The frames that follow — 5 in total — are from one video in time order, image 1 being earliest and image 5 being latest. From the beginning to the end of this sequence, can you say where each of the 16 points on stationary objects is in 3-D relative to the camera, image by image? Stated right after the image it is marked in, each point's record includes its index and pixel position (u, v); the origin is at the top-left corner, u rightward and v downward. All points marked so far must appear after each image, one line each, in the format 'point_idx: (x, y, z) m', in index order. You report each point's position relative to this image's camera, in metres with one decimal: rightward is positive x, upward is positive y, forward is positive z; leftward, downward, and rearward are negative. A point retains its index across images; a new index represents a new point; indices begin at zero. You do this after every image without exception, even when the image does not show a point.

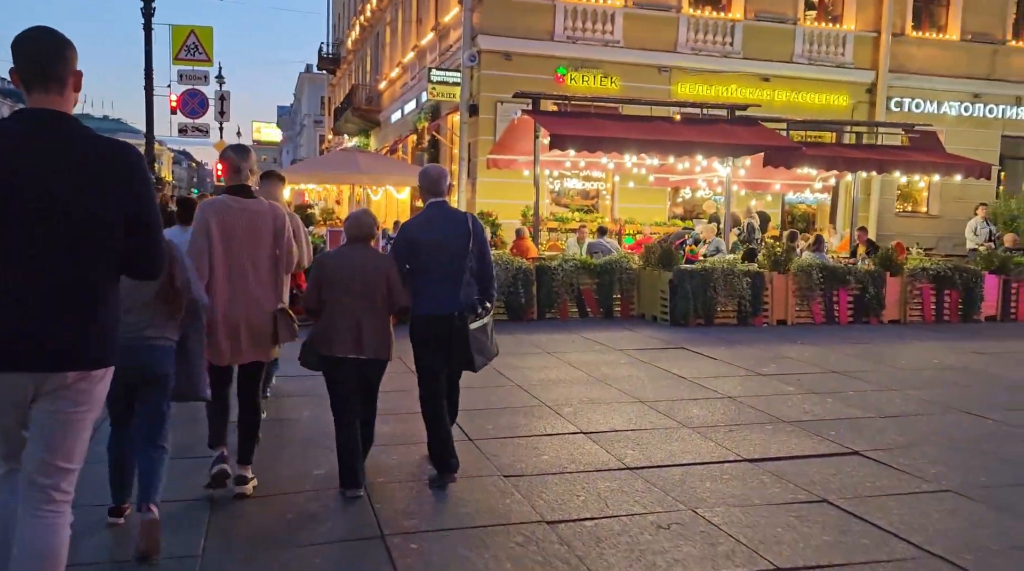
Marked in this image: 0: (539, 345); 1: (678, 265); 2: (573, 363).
0: (+0.3, -0.7, +10.8) m
1: (+2.1, +0.3, +12.4) m
2: (+0.6, -0.7, +9.2) m
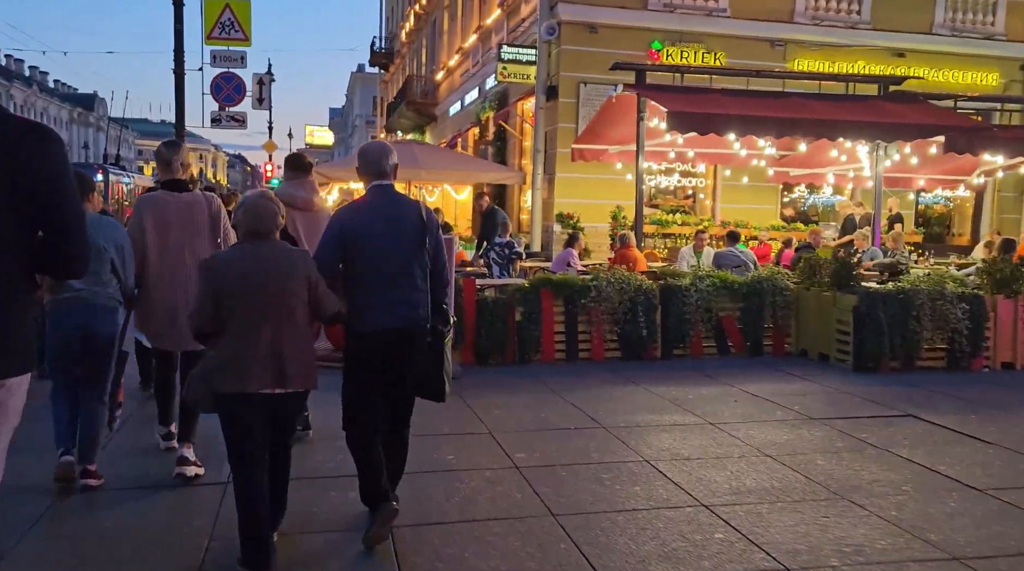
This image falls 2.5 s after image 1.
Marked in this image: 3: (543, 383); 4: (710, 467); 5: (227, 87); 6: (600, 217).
0: (+1.3, -0.9, +7.6) m
1: (+3.2, 0.0, +9.0) m
2: (+1.5, -1.0, +5.9) m
3: (+0.3, -0.9, +8.9) m
4: (+1.1, -1.0, +5.5) m
5: (-5.6, +3.9, +19.1) m
6: (+1.7, +1.3, +18.8) m
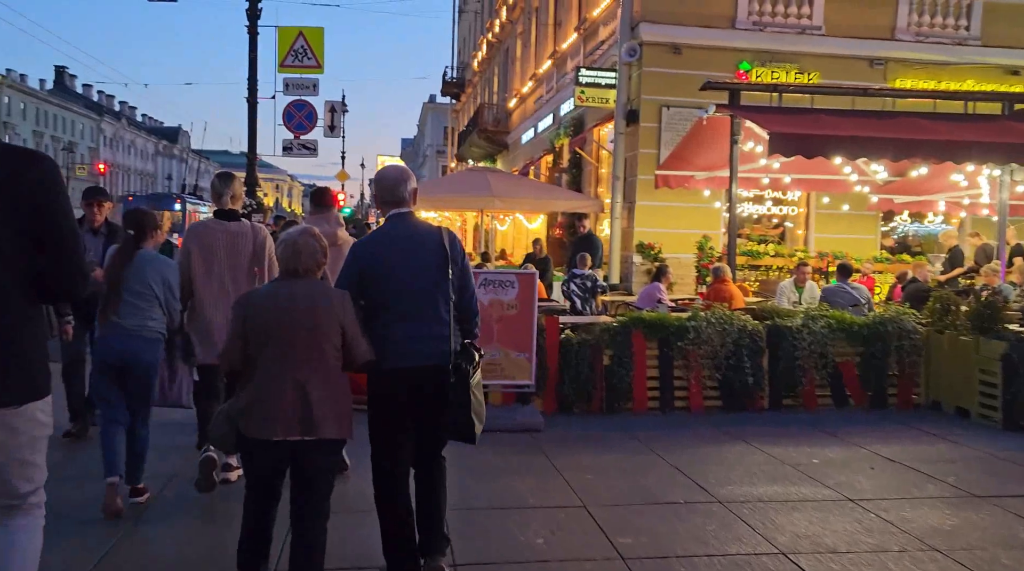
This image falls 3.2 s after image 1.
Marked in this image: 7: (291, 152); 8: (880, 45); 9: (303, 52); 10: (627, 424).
0: (+1.9, -1.2, +6.4) m
1: (+4.0, -0.3, +7.8) m
2: (+2.0, -1.2, +4.8) m
3: (+1.0, -1.2, +7.8) m
4: (+1.6, -1.3, +4.4) m
5: (-4.1, +3.3, +18.5) m
6: (+3.1, +0.7, +17.6) m
7: (-4.5, +2.7, +19.8) m
8: (+6.5, +4.2, +17.1) m
9: (-3.7, +4.1, +16.9) m
10: (+1.0, -1.2, +8.4) m
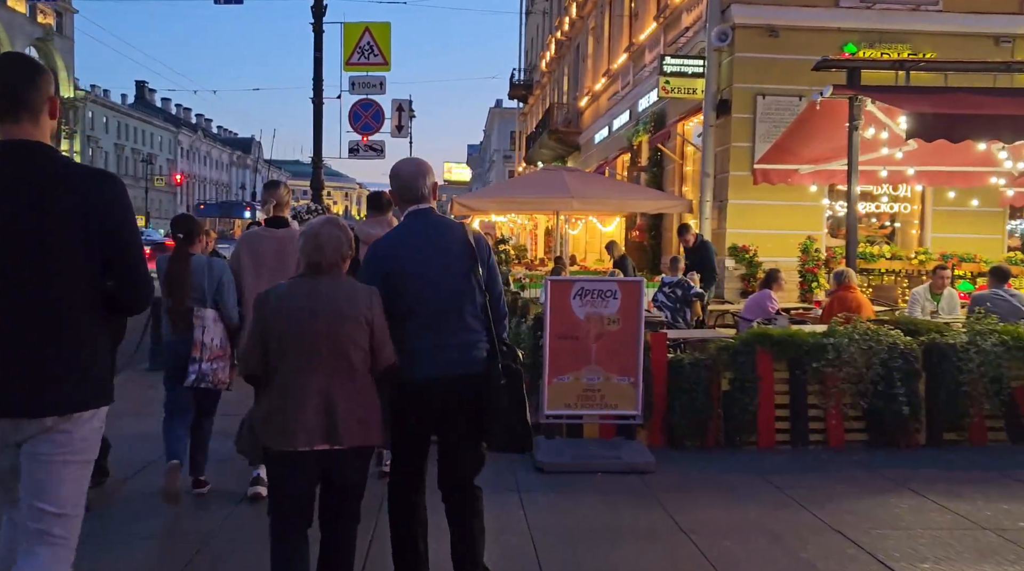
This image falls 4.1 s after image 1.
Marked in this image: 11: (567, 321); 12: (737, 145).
0: (+2.5, -1.3, +4.9) m
1: (+4.6, -0.4, +6.1) m
2: (+2.5, -1.3, +3.2) m
3: (+1.7, -1.3, +6.3) m
4: (+2.0, -1.3, +2.9) m
5: (-2.7, +3.1, +17.4) m
6: (+4.5, +0.6, +16.0) m
7: (-3.0, +2.5, +18.6) m
8: (+7.7, +4.1, +15.2) m
9: (-2.4, +4.0, +15.7) m
10: (+1.7, -1.3, +7.0) m
11: (+0.4, -0.3, +6.8) m
12: (+3.7, +2.3, +15.7) m
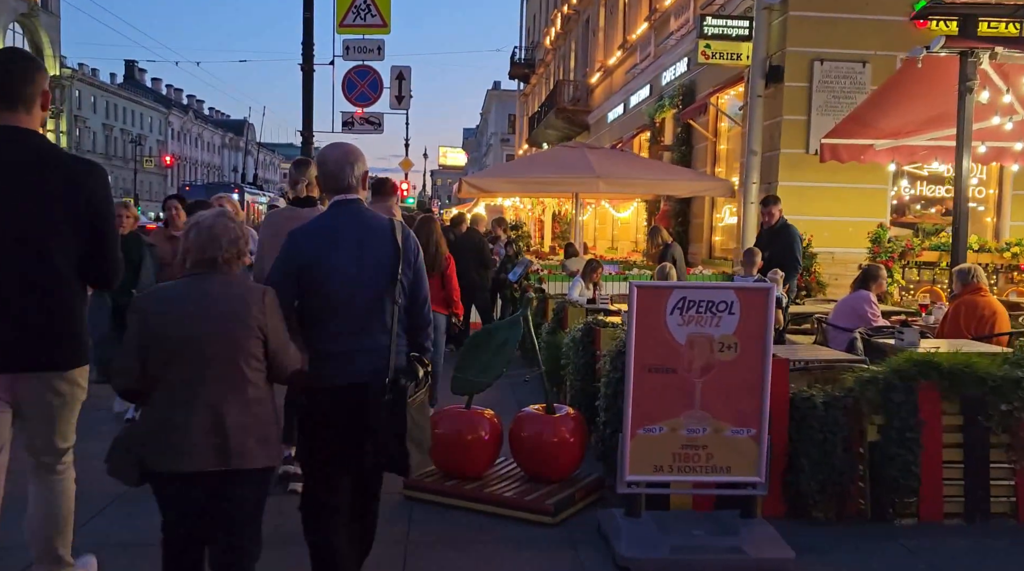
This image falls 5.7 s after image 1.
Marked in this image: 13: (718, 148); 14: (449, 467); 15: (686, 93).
0: (+2.8, -1.3, +2.7) m
1: (+5.0, -0.5, +3.9) m
2: (+2.8, -1.4, +1.1) m
3: (+2.0, -1.4, +4.2) m
4: (+2.4, -1.4, +0.7) m
5: (-2.4, +3.3, +15.1) m
6: (+4.7, +0.7, +13.8) m
7: (-2.7, +2.7, +16.4) m
8: (+8.0, +4.2, +13.1) m
9: (-2.1, +4.1, +13.5) m
10: (+2.1, -1.3, +4.8) m
11: (+0.7, -0.3, +4.6) m
12: (+4.0, +2.3, +13.5) m
13: (+3.8, +2.6, +18.0) m
14: (-0.4, -1.0, +5.6) m
15: (+3.4, +3.8, +19.2) m
